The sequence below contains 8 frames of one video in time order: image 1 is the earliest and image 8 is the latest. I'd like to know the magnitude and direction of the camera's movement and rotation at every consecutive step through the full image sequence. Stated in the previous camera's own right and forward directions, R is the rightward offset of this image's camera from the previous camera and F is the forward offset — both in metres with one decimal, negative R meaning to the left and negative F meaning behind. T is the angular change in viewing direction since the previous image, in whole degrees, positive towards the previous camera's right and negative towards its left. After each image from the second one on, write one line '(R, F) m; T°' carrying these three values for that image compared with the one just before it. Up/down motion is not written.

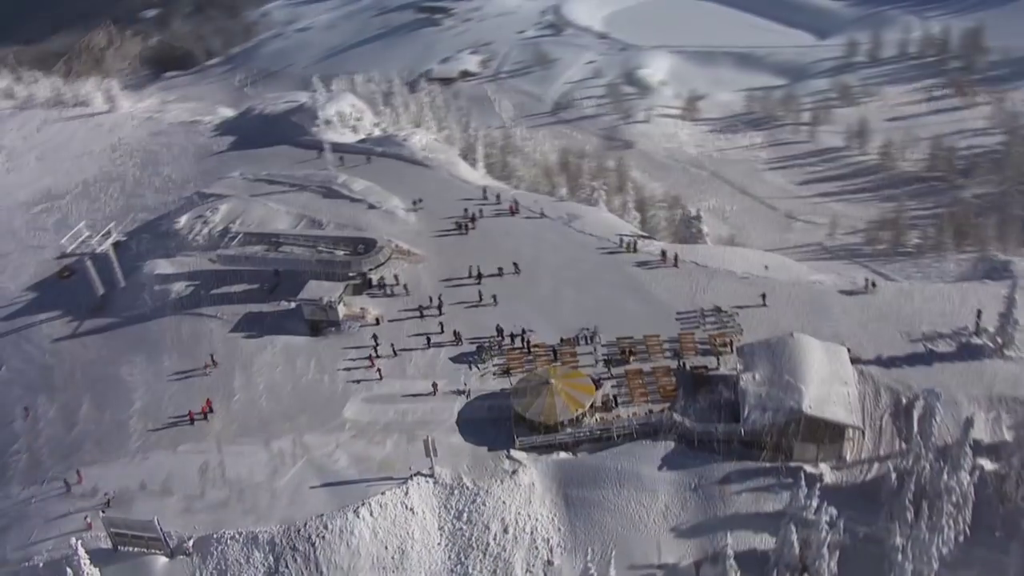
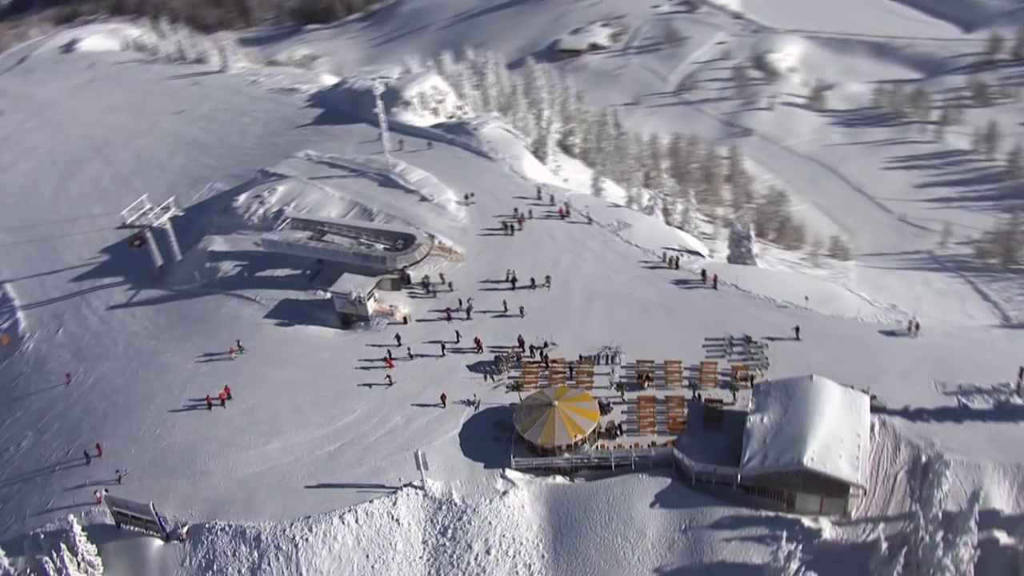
(+3.8, +0.9) m; -7°
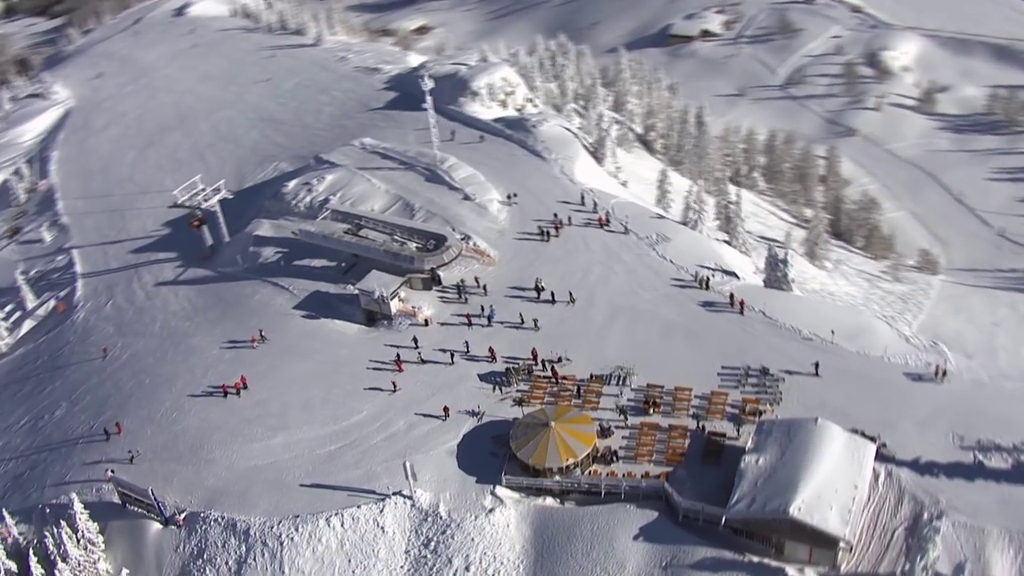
(+3.3, +0.5) m; -6°
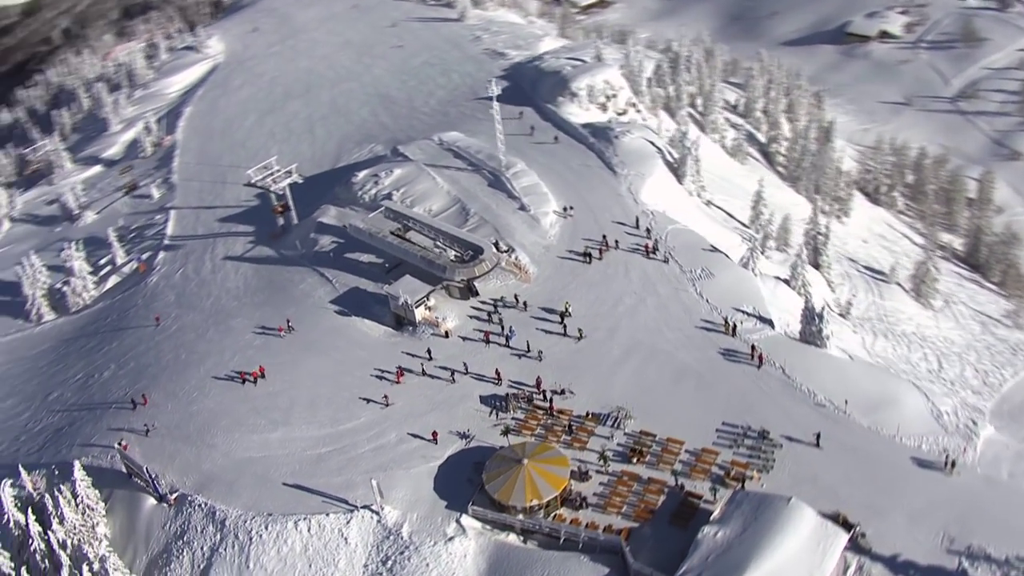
(+5.5, +0.8) m; -9°
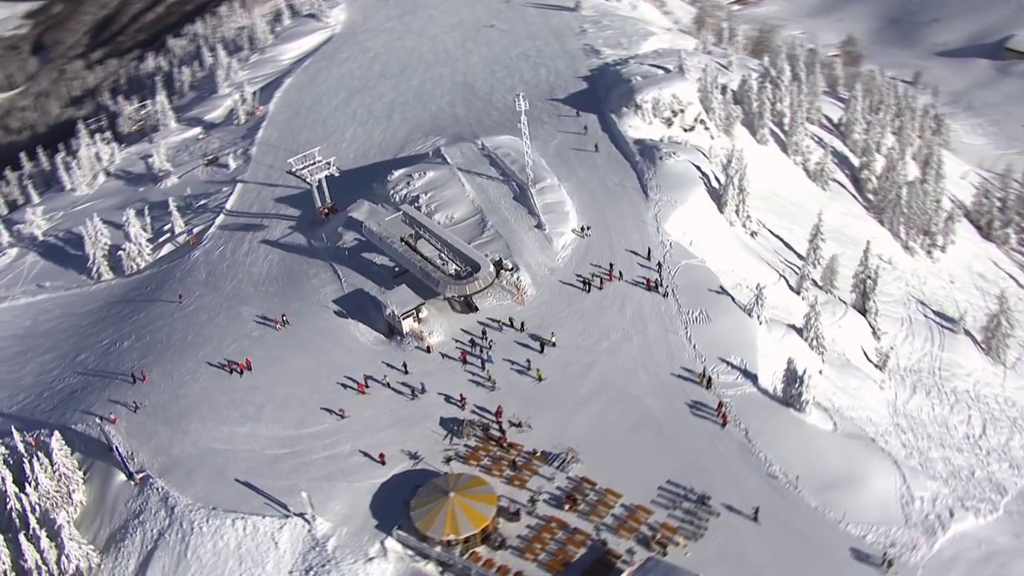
(+6.3, +0.6) m; -9°
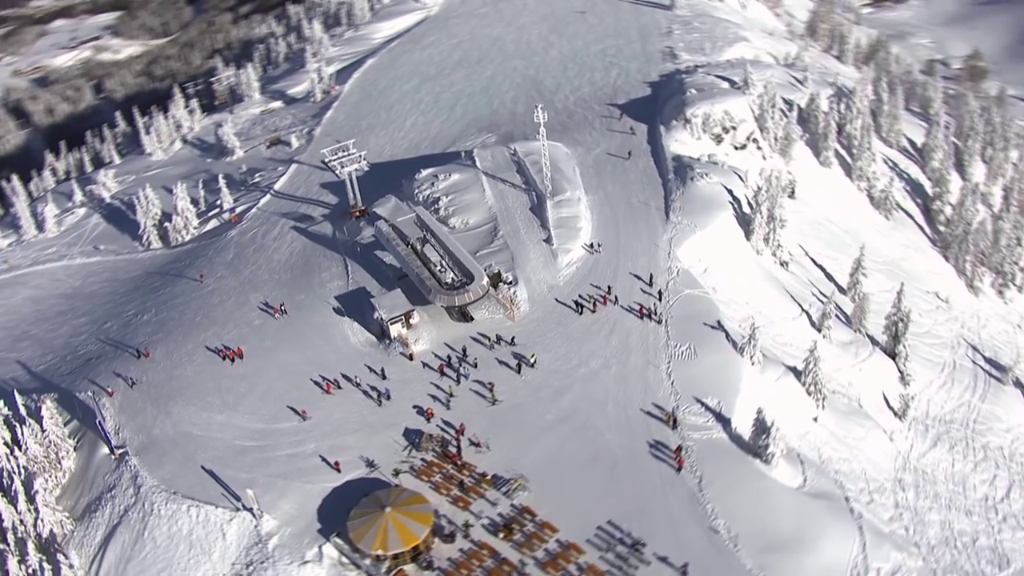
(+5.3, +0.5) m; -7°
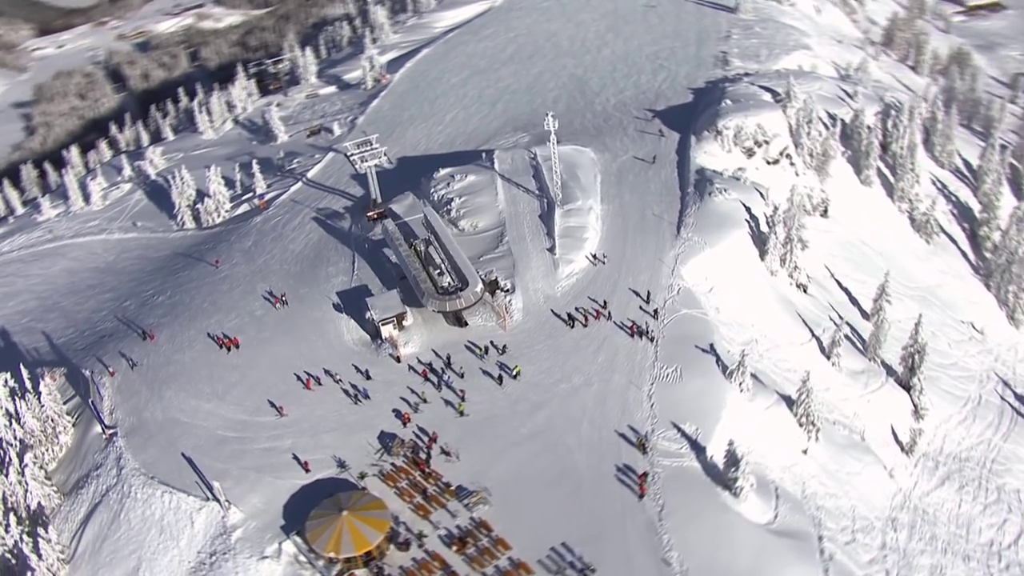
(+3.6, +0.3) m; -5°
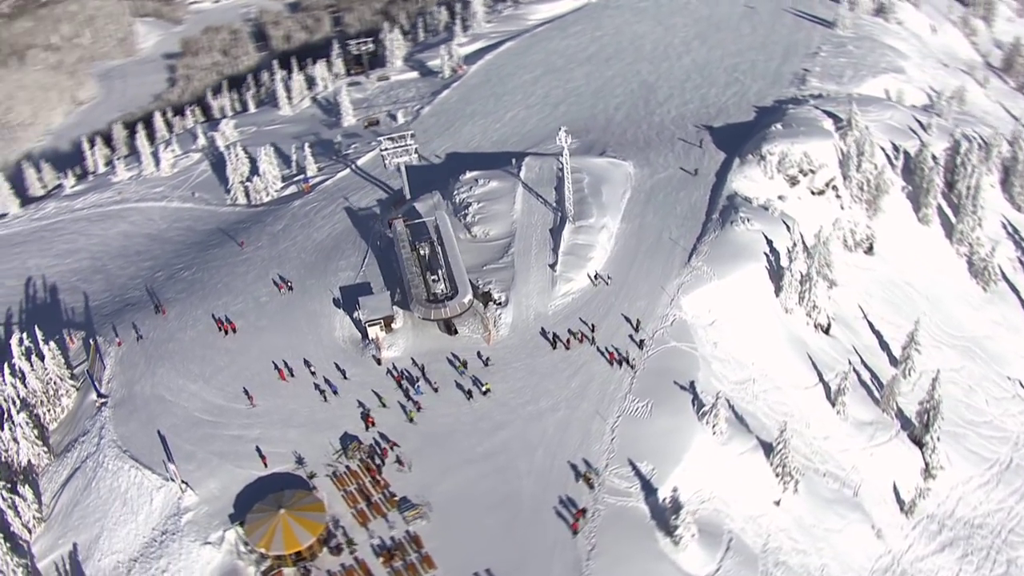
(+5.5, +0.6) m; -7°
